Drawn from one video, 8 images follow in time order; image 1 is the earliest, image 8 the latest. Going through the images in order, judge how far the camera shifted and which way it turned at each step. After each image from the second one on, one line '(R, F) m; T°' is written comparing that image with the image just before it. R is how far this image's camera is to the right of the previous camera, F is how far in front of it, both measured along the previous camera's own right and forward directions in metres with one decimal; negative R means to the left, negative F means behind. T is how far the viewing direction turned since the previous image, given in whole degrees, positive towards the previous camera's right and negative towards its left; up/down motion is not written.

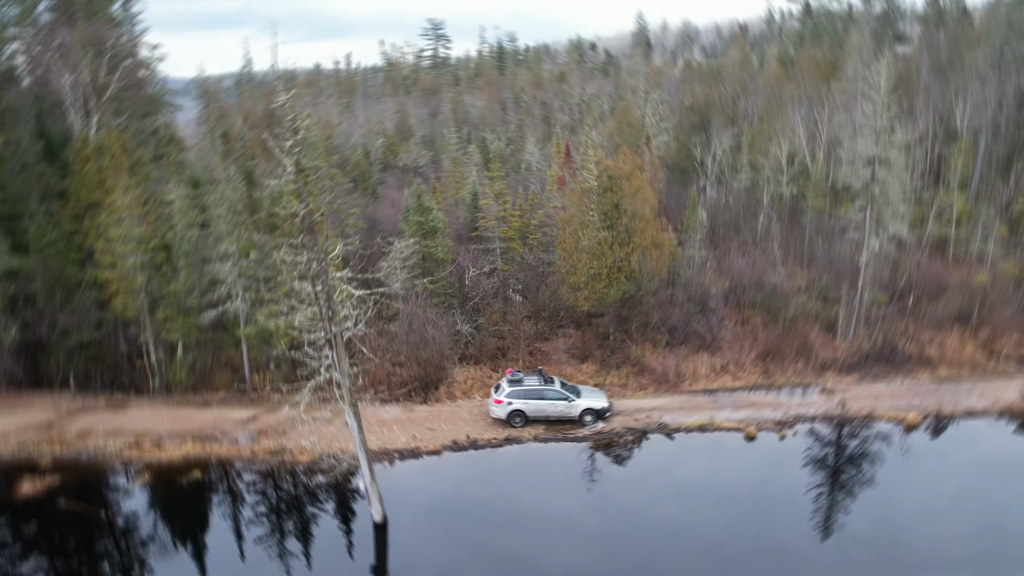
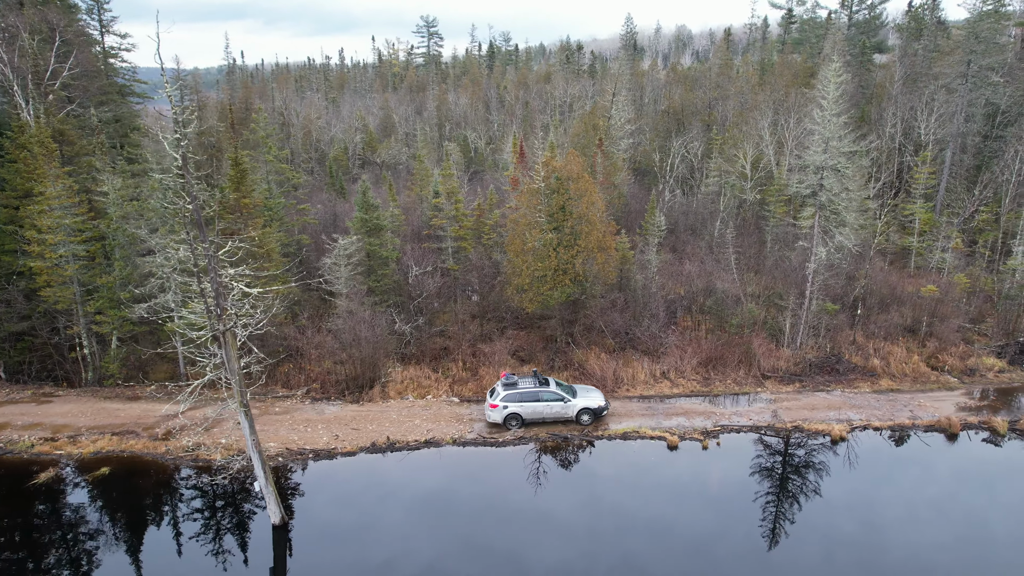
(+2.1, +0.3) m; 0°
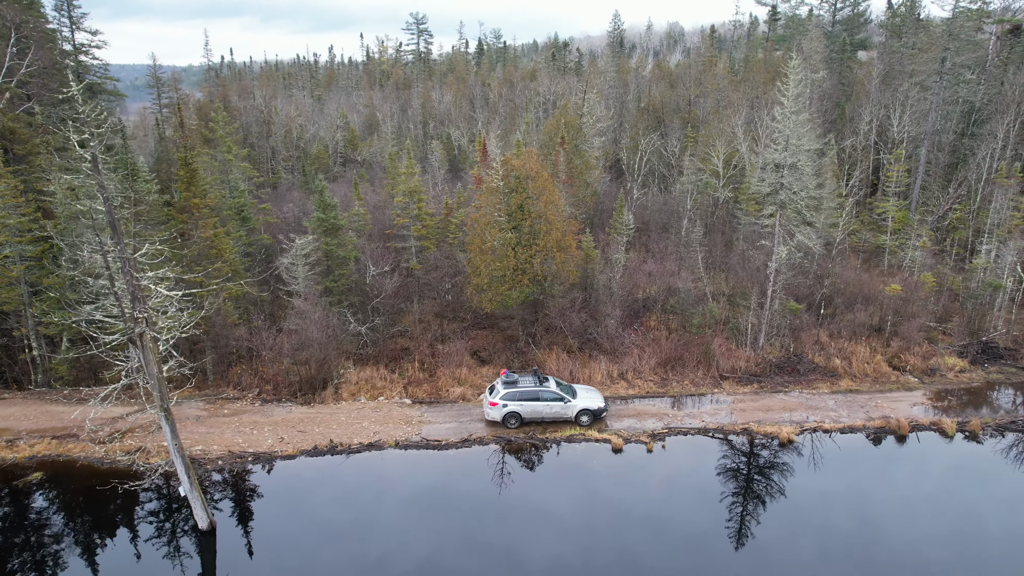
(+1.6, +0.3) m; 0°
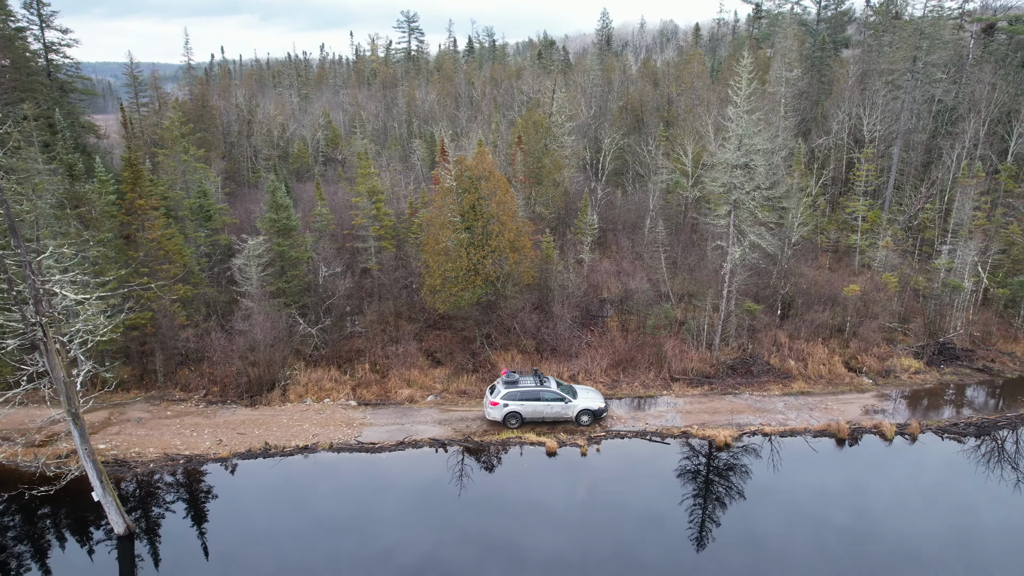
(+1.8, +0.2) m; 0°
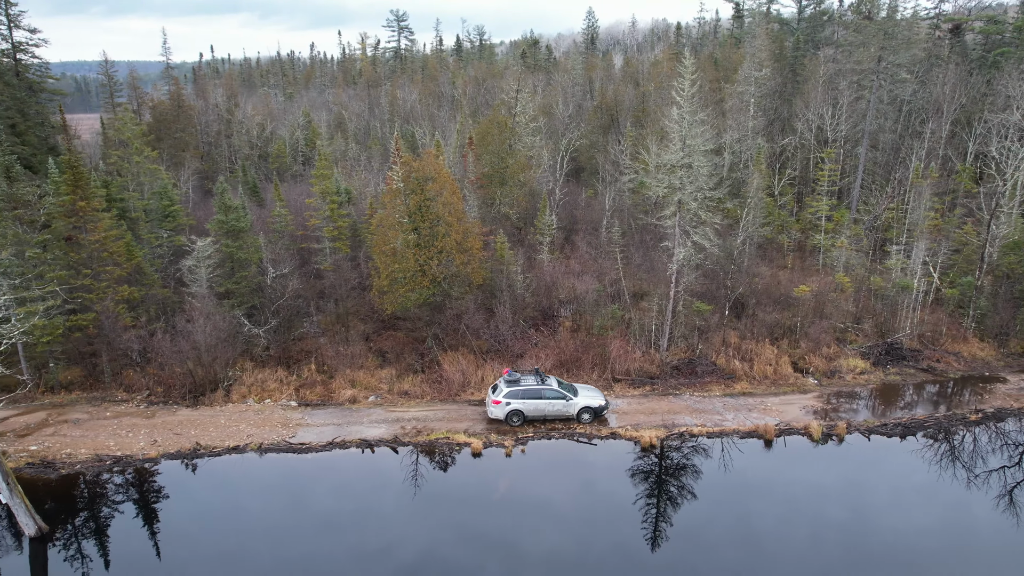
(+2.1, -0.1) m; 0°
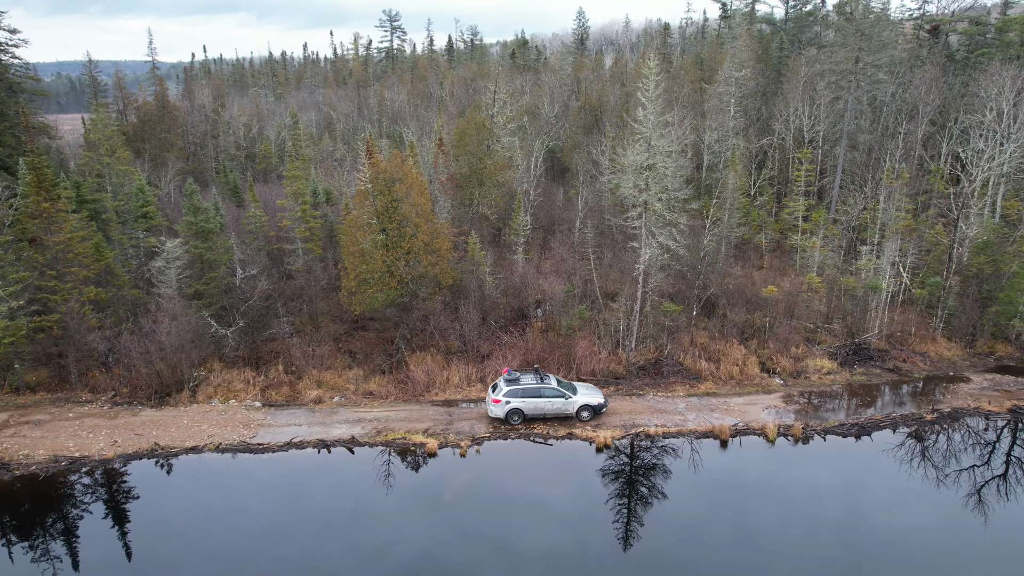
(+1.2, -0.1) m; 0°
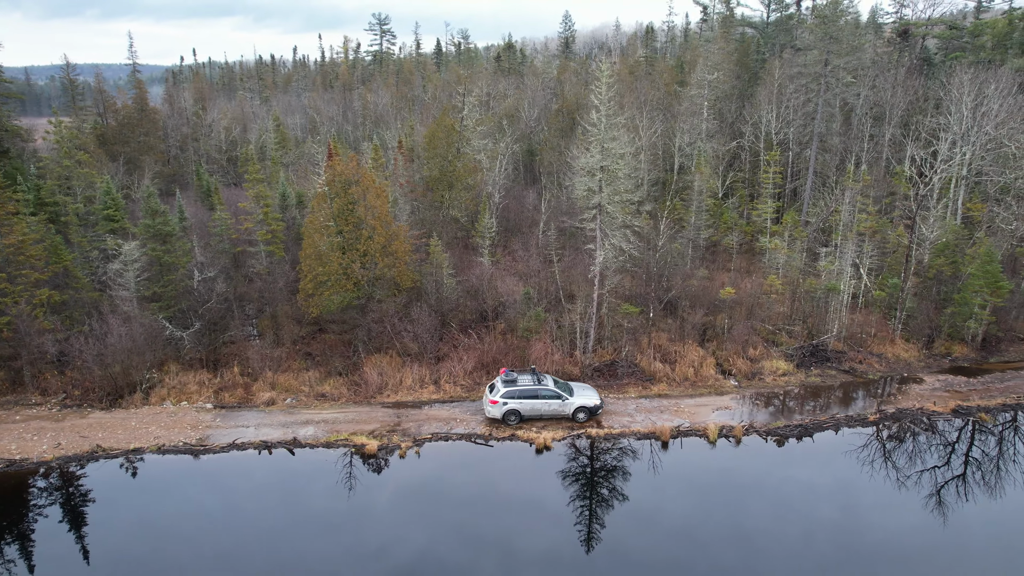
(+1.6, -0.1) m; 0°
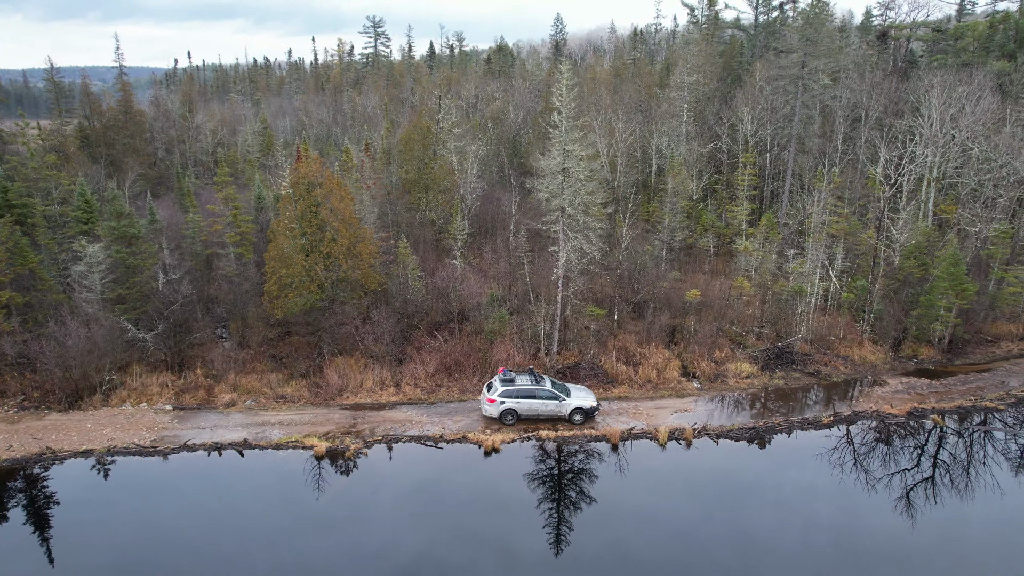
(+1.5, 0.0) m; 0°
